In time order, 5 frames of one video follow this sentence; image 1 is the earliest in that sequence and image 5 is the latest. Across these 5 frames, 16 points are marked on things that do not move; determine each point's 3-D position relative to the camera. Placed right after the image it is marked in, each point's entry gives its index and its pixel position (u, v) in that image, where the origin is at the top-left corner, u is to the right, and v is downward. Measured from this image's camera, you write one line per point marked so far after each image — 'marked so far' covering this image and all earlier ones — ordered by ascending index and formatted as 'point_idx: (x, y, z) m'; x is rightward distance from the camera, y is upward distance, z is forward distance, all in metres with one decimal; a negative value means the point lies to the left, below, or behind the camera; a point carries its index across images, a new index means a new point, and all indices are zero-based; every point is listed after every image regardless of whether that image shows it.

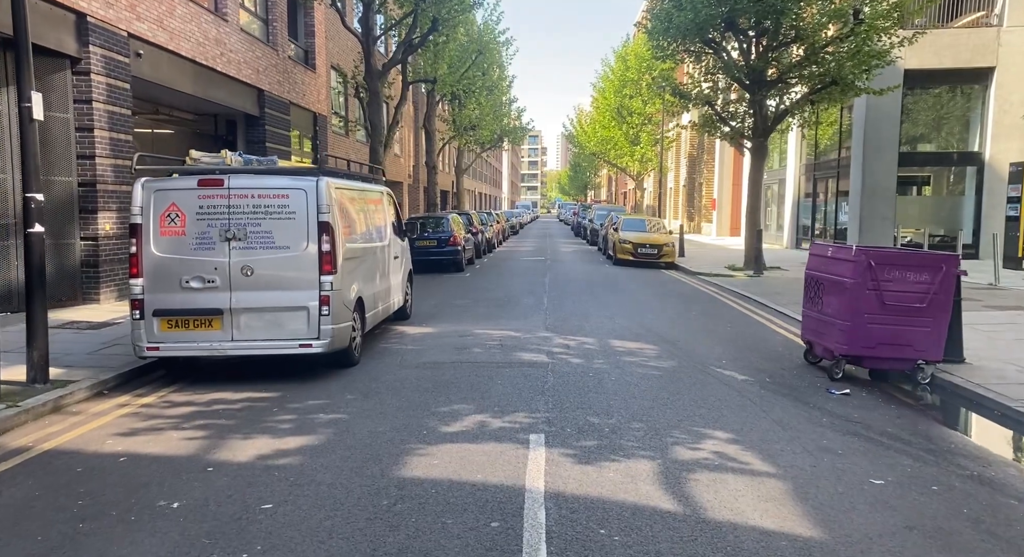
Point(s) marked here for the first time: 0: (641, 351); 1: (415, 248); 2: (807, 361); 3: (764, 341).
0: (+1.5, -0.9, +8.9) m
1: (-2.5, +0.8, +19.7) m
2: (+3.3, -0.9, +8.5) m
3: (+3.3, -0.8, +9.8) m
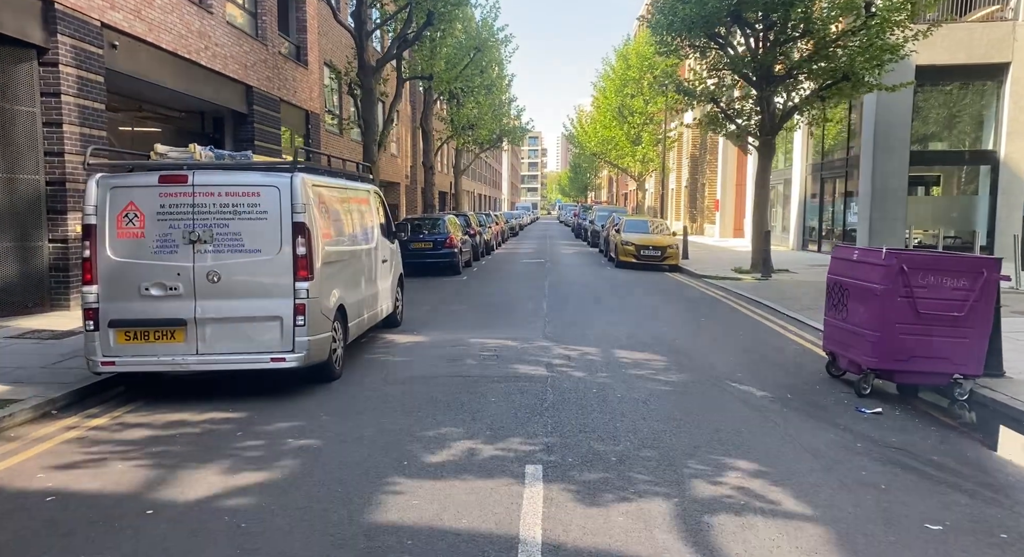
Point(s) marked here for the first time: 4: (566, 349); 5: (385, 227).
0: (+1.5, -0.9, +8.2) m
1: (-2.6, +0.7, +19.0) m
2: (+3.3, -1.0, +7.8) m
3: (+3.2, -0.9, +9.1) m
4: (+0.6, -0.8, +9.0) m
5: (-1.7, +0.7, +10.2) m
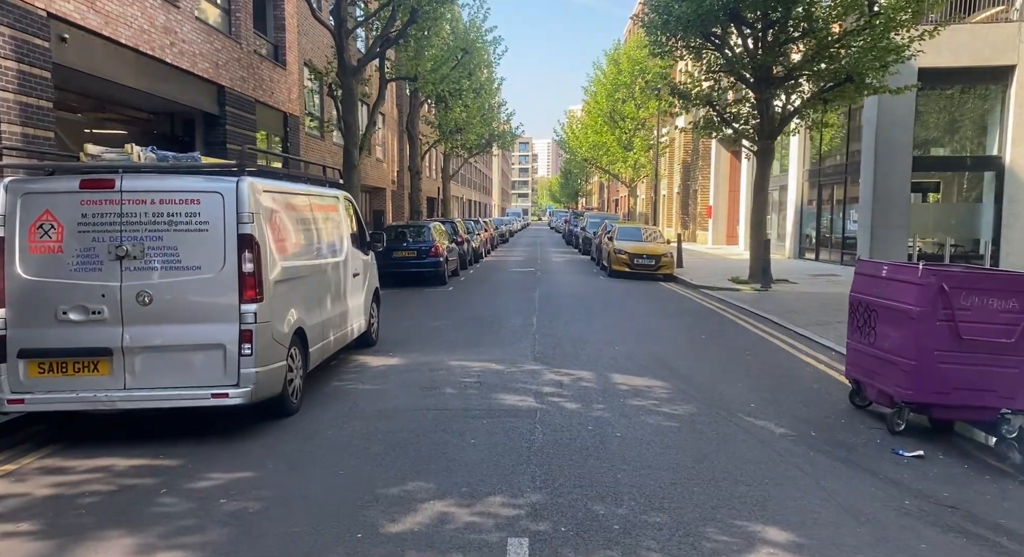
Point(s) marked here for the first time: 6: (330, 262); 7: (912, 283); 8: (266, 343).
0: (+1.3, -1.1, +7.3) m
1: (-2.8, +0.5, +18.1) m
2: (+3.1, -1.2, +6.9) m
3: (+3.1, -1.1, +8.2) m
4: (+0.5, -1.0, +8.0) m
5: (-1.9, +0.5, +9.2) m
6: (-1.9, +0.2, +7.7) m
7: (+3.2, 0.0, +6.1) m
8: (-1.9, -0.5, +5.8) m
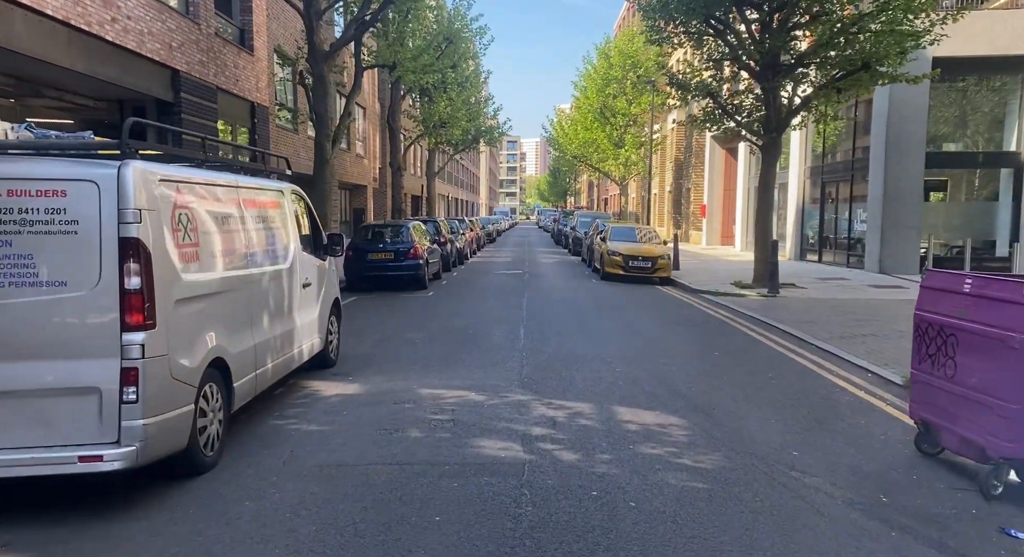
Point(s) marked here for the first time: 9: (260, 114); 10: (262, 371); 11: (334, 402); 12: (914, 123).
0: (+1.2, -1.2, +5.9) m
1: (-3.1, +0.4, +16.6) m
2: (+3.0, -1.3, +5.5) m
3: (+2.9, -1.2, +6.8) m
4: (+0.3, -1.1, +6.6) m
5: (-2.1, +0.4, +7.7) m
6: (-2.0, +0.1, +6.3) m
7: (+3.1, -0.1, +4.7) m
8: (-2.0, -0.6, +4.3) m
9: (-6.4, +4.2, +19.2) m
10: (-2.0, -0.7, +6.0) m
11: (-1.6, -1.1, +6.8) m
12: (+10.3, +4.0, +19.4) m
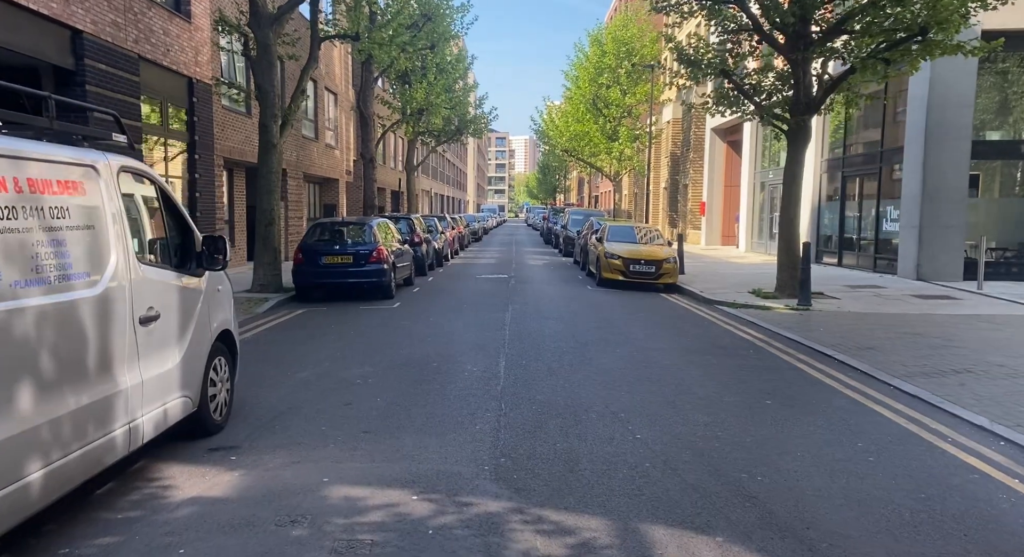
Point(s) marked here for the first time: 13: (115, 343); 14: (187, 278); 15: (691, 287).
0: (+1.0, -1.4, +3.2) m
1: (-3.5, +0.2, +13.9) m
2: (+2.8, -1.5, +2.9) m
3: (+2.7, -1.4, +4.2) m
4: (+0.1, -1.3, +3.9) m
5: (-2.3, +0.2, +5.0) m
6: (-2.2, -0.1, +3.5) m
7: (+2.9, -0.3, +2.0) m
8: (-2.2, -0.8, +1.6) m
9: (-6.7, +4.0, +16.4) m
10: (-2.2, -0.9, +3.3) m
11: (-1.8, -1.3, +4.1) m
12: (+9.9, +3.8, +16.8) m
13: (-2.2, -0.4, +4.2) m
14: (-2.2, 0.0, +5.2) m
15: (+4.0, -0.2, +16.9) m
